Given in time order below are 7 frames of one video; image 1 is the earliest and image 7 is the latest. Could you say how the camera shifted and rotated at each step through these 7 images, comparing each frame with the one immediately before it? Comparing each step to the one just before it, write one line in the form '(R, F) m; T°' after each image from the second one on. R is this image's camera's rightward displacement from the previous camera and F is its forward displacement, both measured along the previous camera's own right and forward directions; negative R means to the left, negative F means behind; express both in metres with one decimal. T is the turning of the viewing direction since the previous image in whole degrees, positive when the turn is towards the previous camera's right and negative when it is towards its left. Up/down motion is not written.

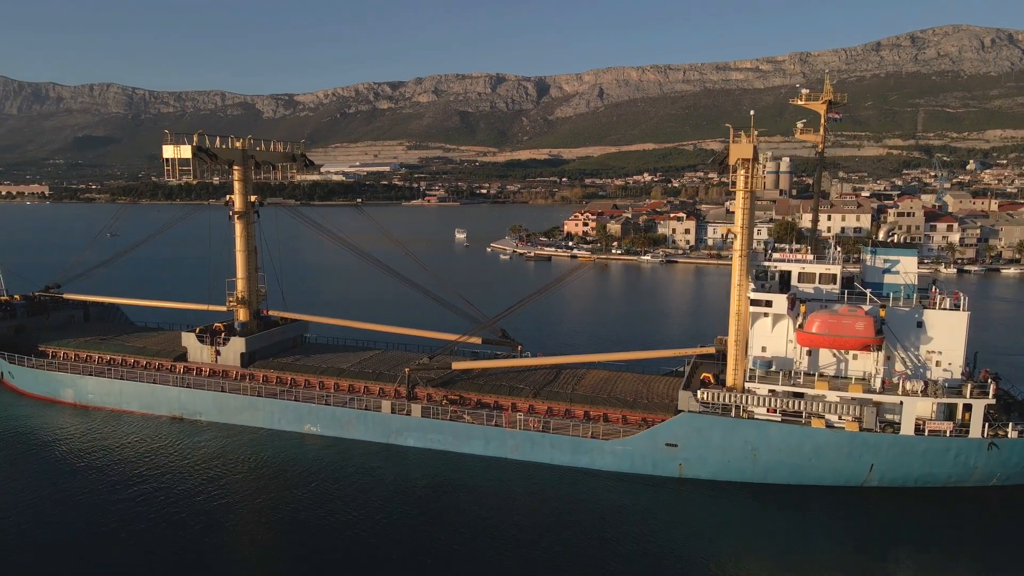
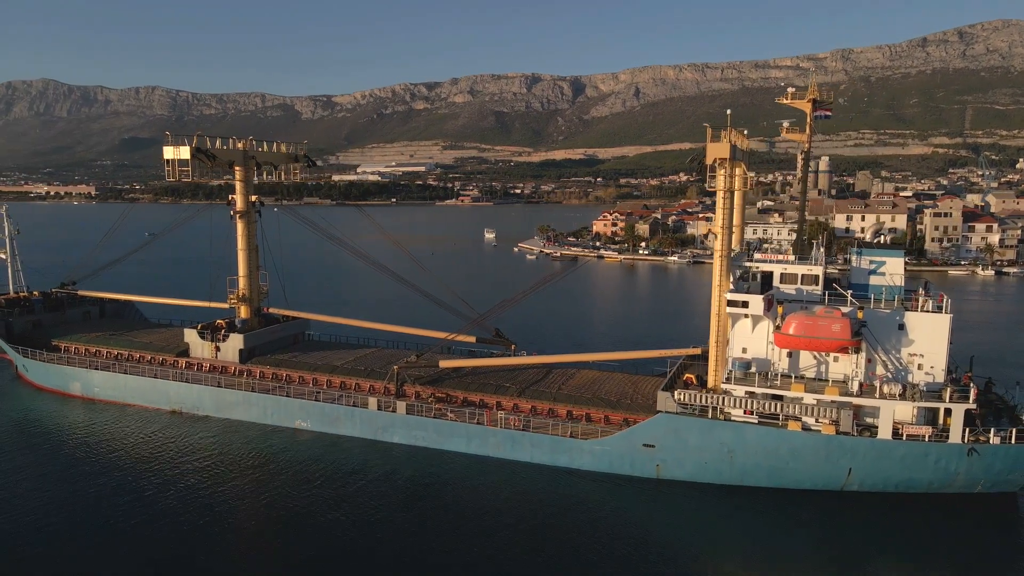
(+1.0, -0.1) m; -3°
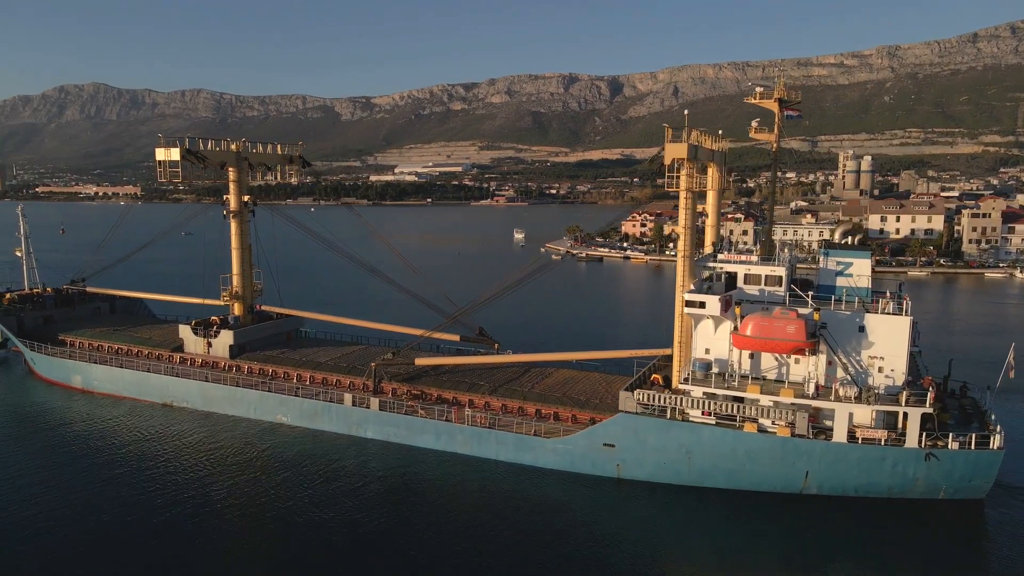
(+1.3, -0.1) m; -3°
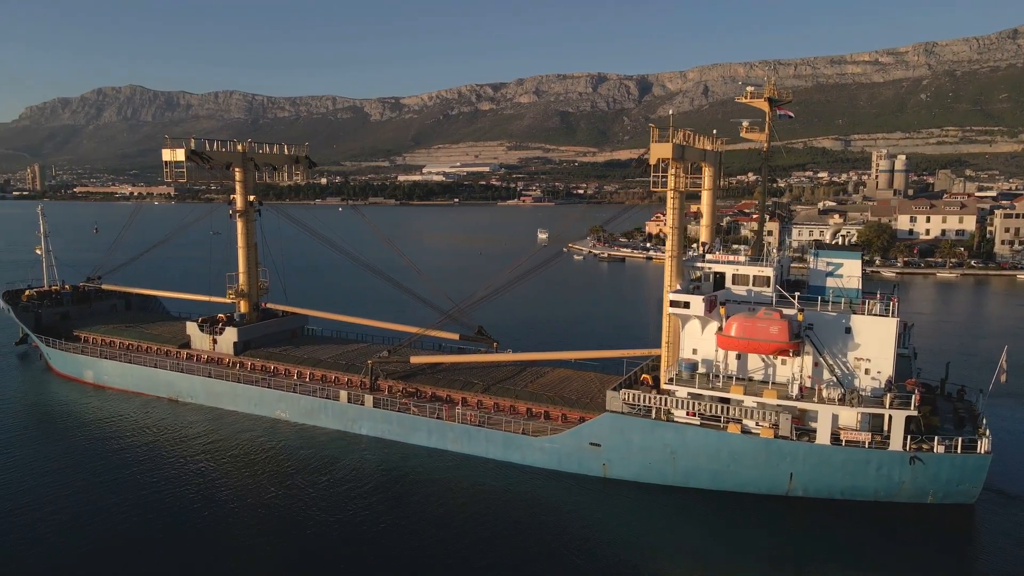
(+0.7, -0.1) m; -2°
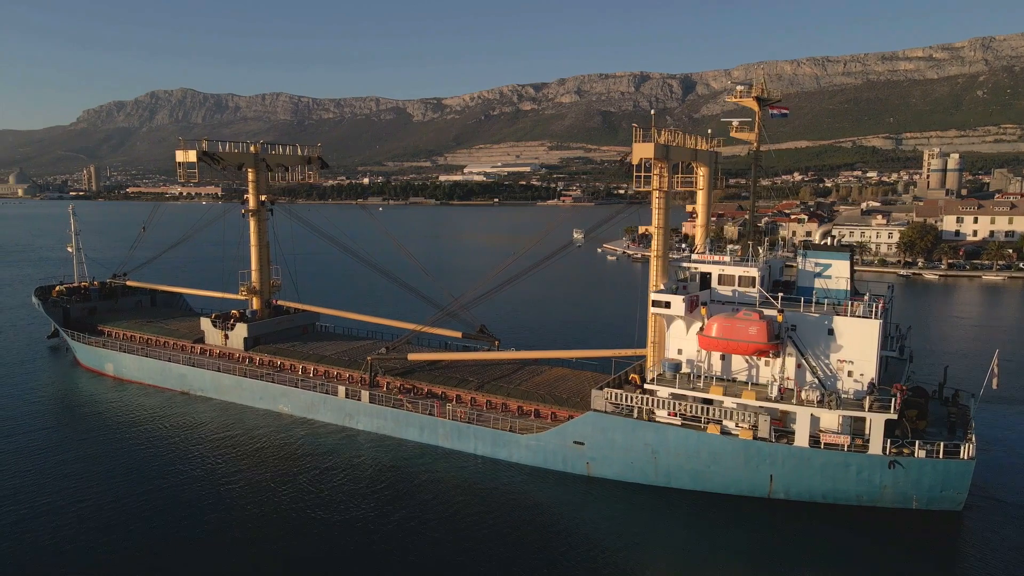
(+1.0, -0.1) m; -3°
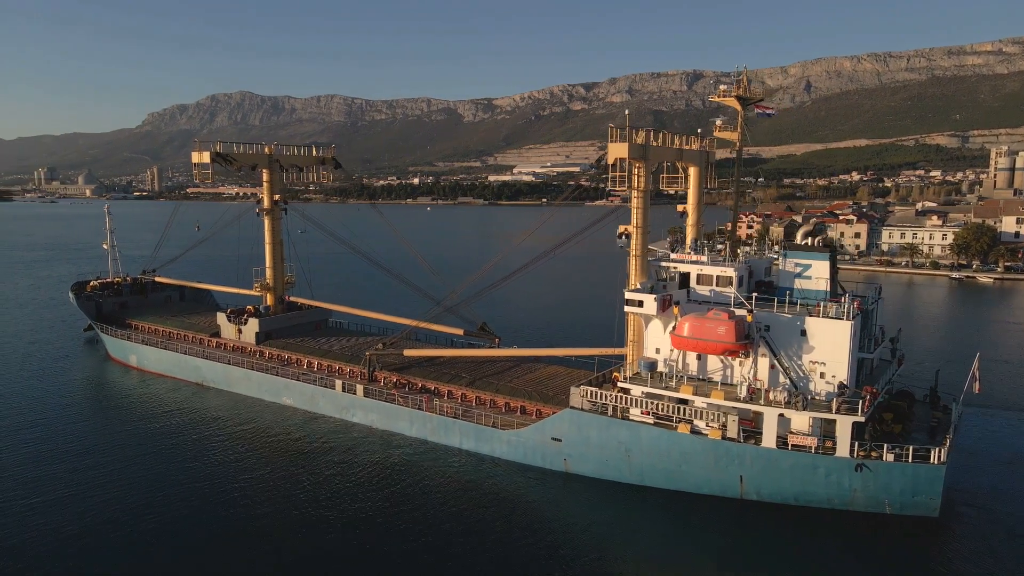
(+1.2, -0.2) m; -4°
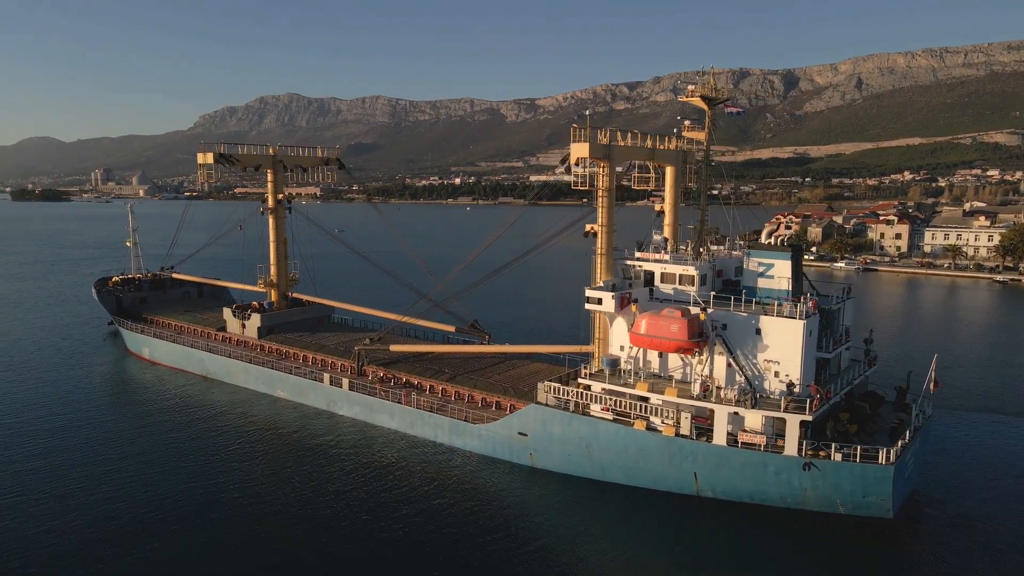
(+1.3, -0.2) m; -3°
